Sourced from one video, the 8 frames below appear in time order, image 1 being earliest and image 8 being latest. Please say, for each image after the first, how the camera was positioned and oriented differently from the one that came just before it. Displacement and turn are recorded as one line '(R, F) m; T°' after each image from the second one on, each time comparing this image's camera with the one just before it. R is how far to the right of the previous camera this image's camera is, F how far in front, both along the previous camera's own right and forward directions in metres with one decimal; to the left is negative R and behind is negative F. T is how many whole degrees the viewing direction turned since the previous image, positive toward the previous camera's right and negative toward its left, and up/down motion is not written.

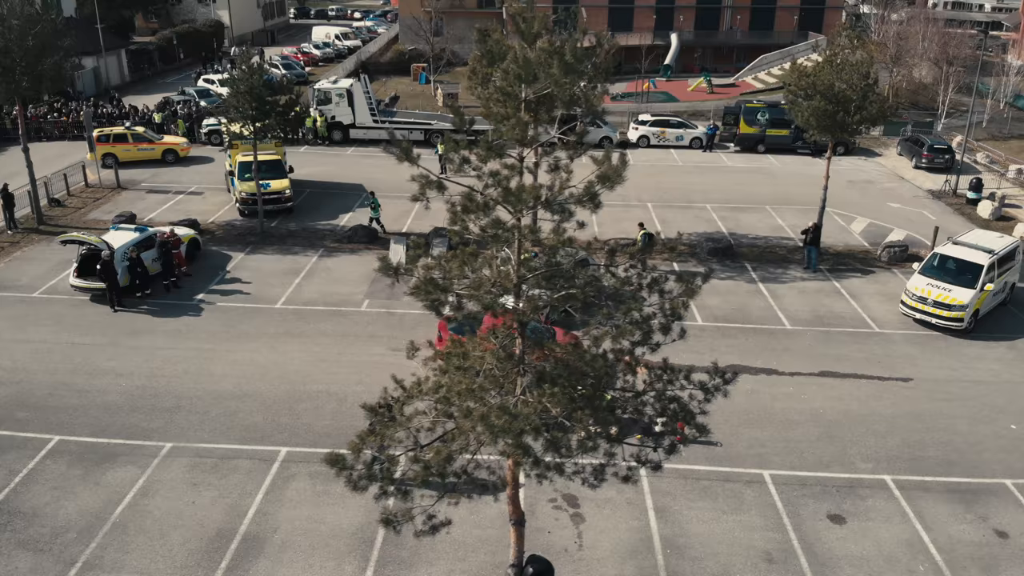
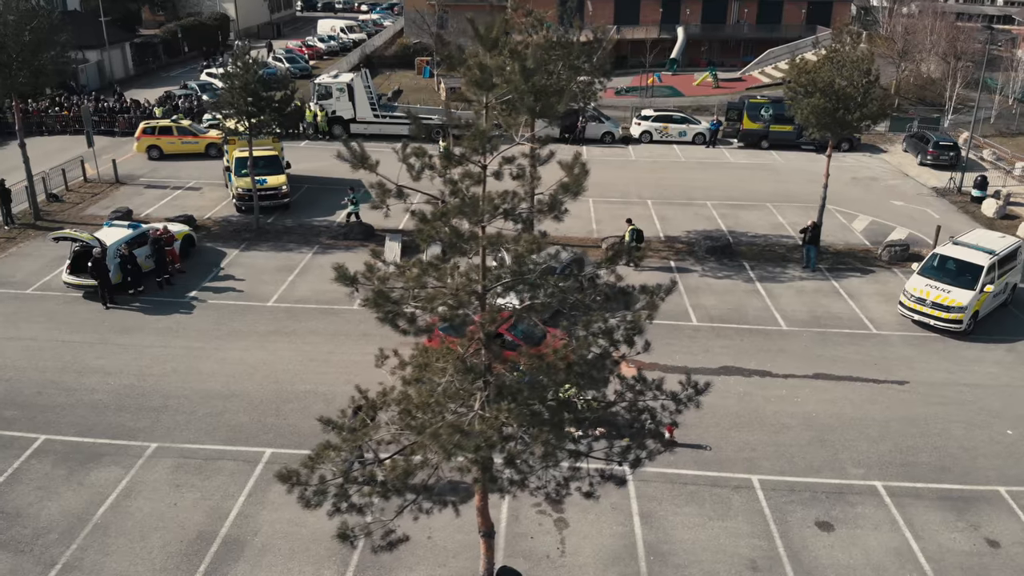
(+0.4, +0.2) m; -1°
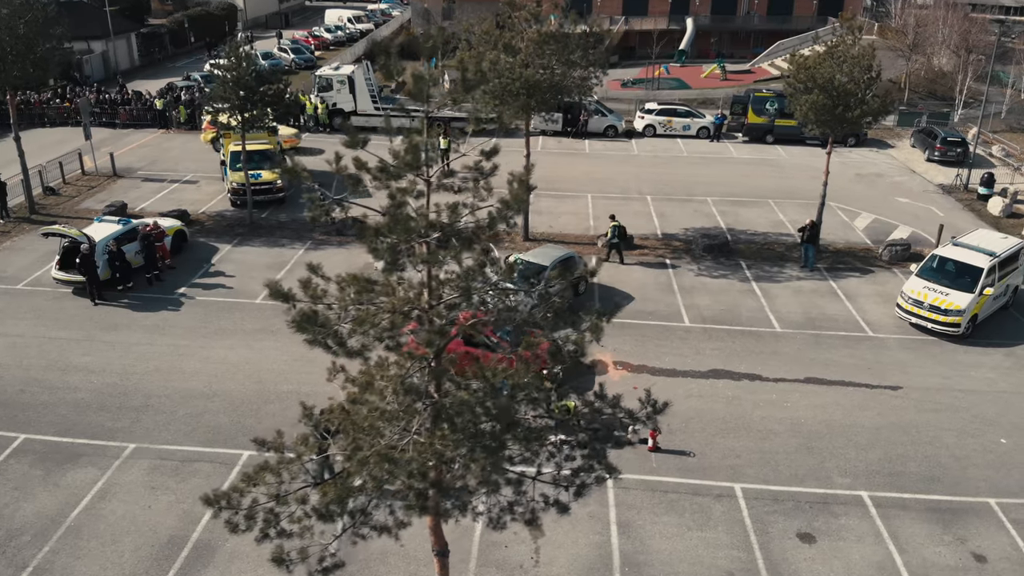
(+0.5, +0.2) m; -1°
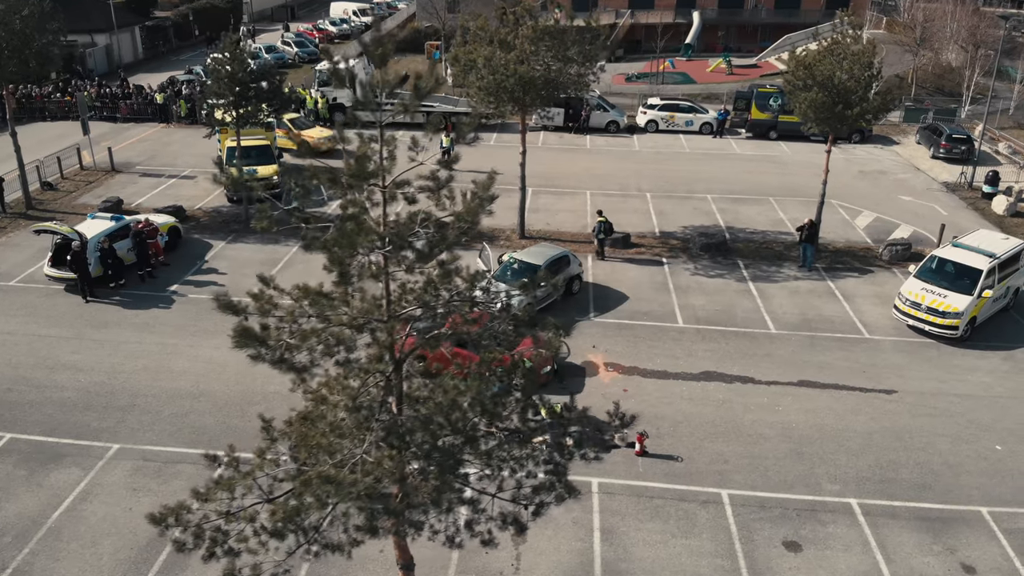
(+0.4, +0.2) m; -1°
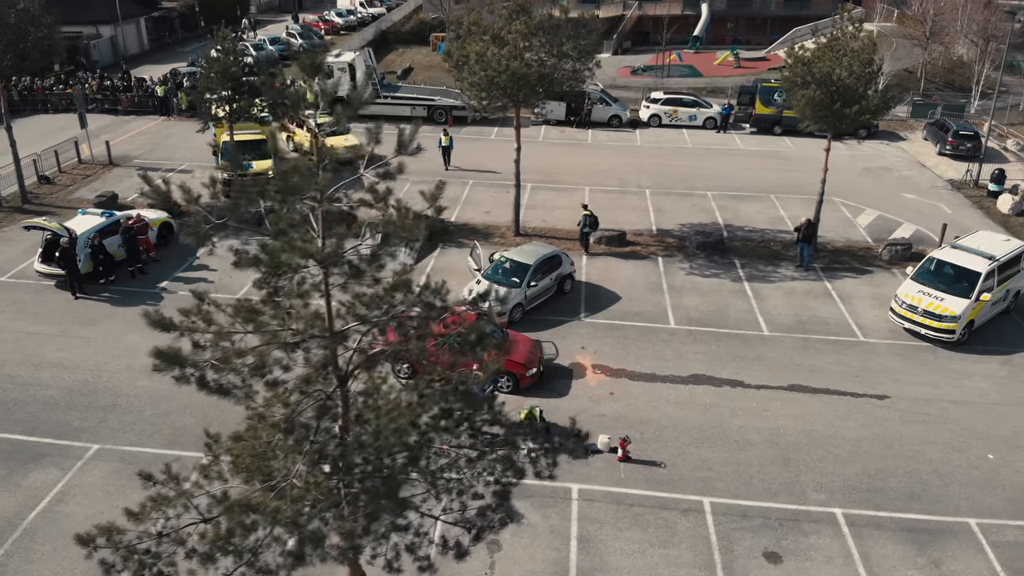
(+0.5, +0.2) m; -1°
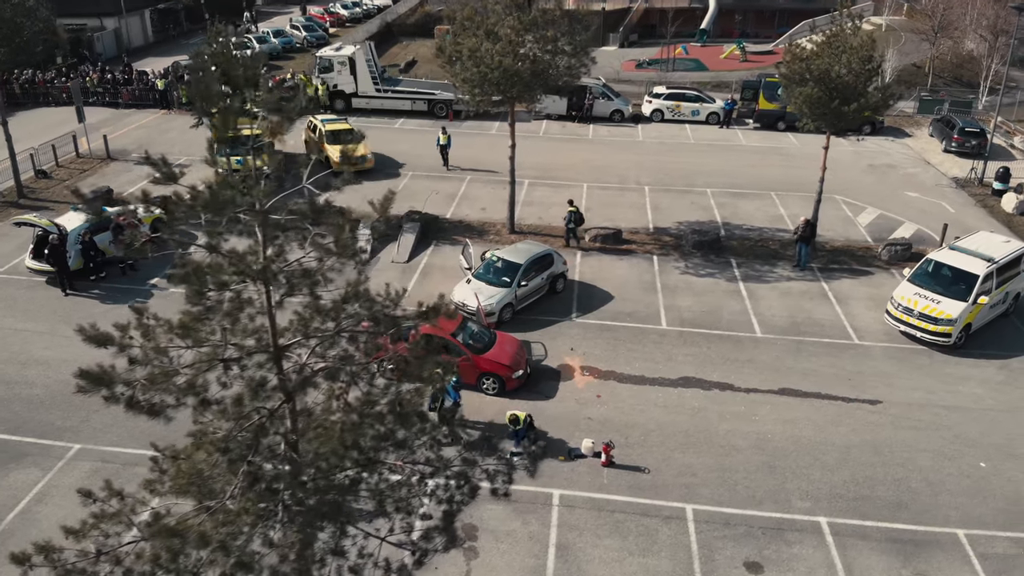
(+0.5, +0.2) m; -1°
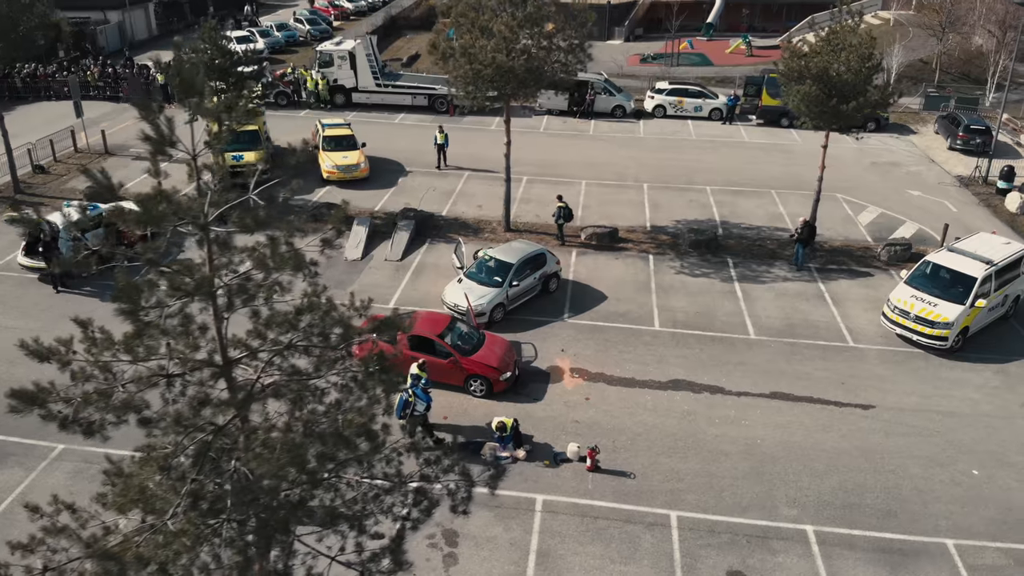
(+0.4, +0.2) m; -1°
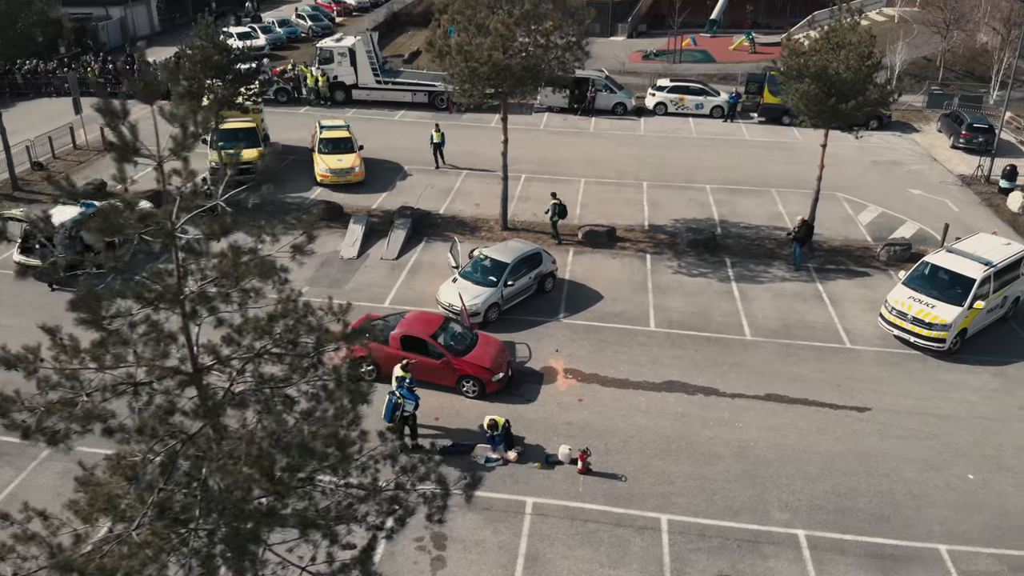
(+0.2, +0.1) m; 0°
